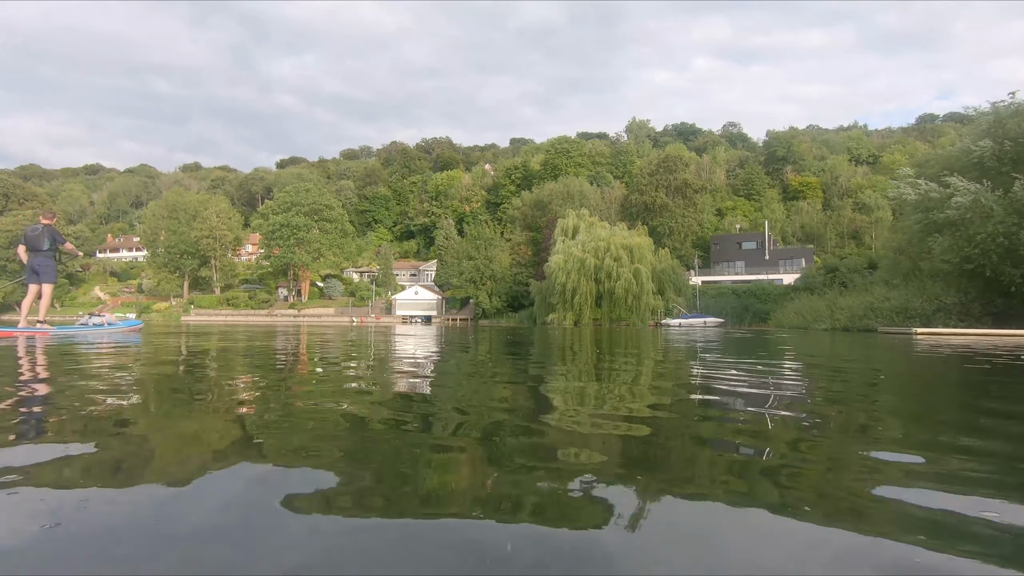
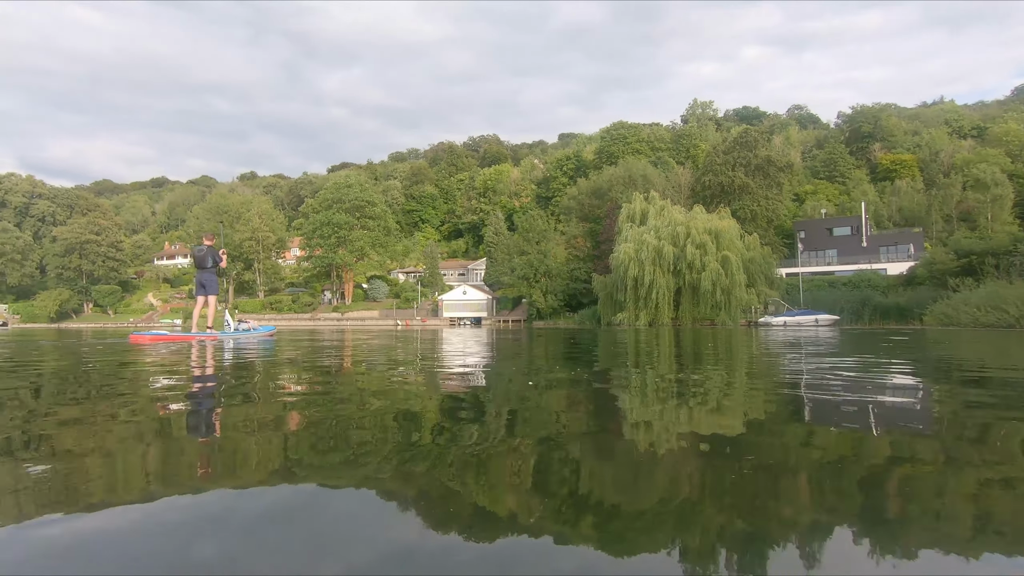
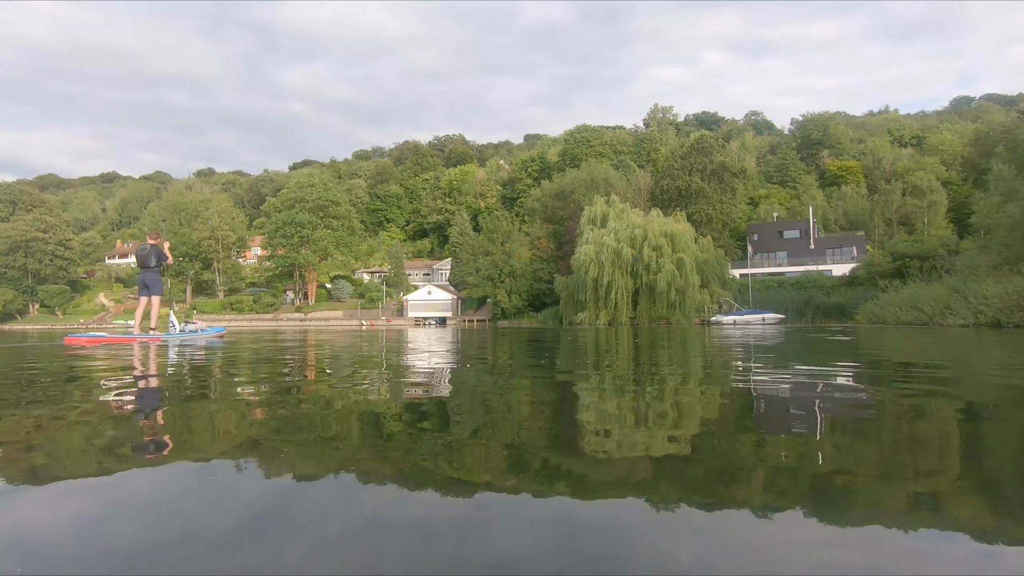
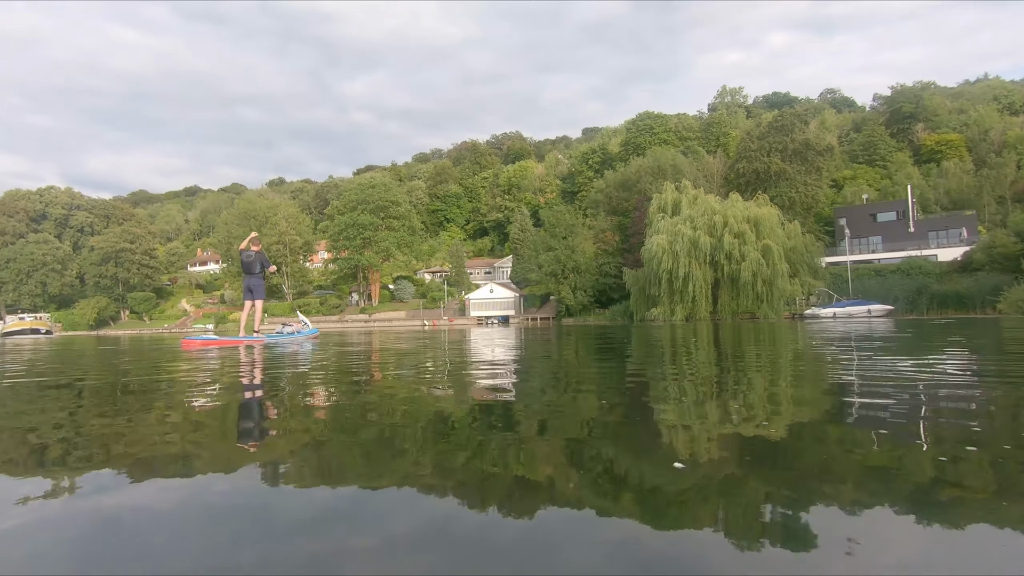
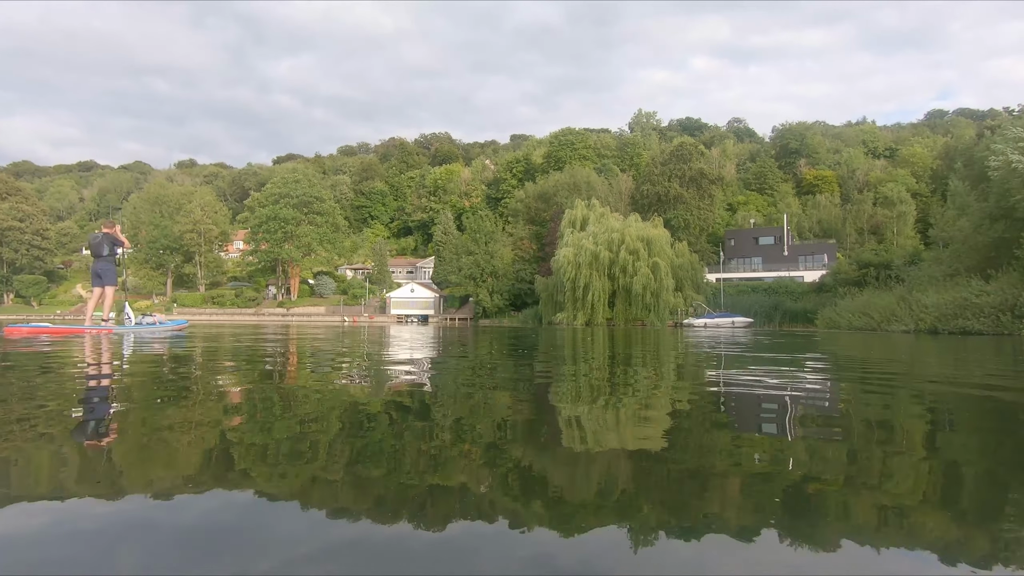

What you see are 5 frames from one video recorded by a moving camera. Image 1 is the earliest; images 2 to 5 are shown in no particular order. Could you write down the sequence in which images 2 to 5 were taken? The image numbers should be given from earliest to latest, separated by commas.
5, 3, 2, 4
